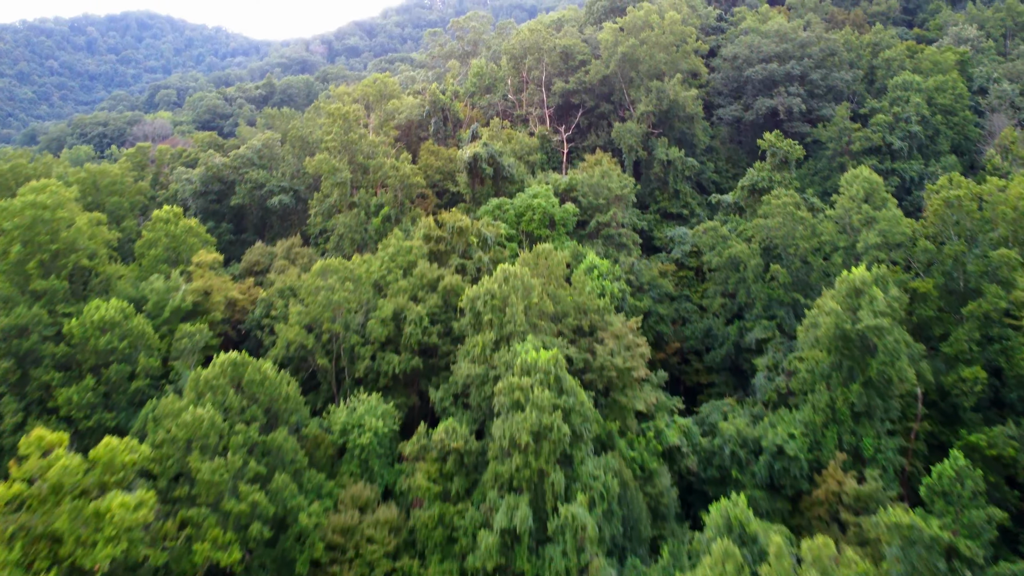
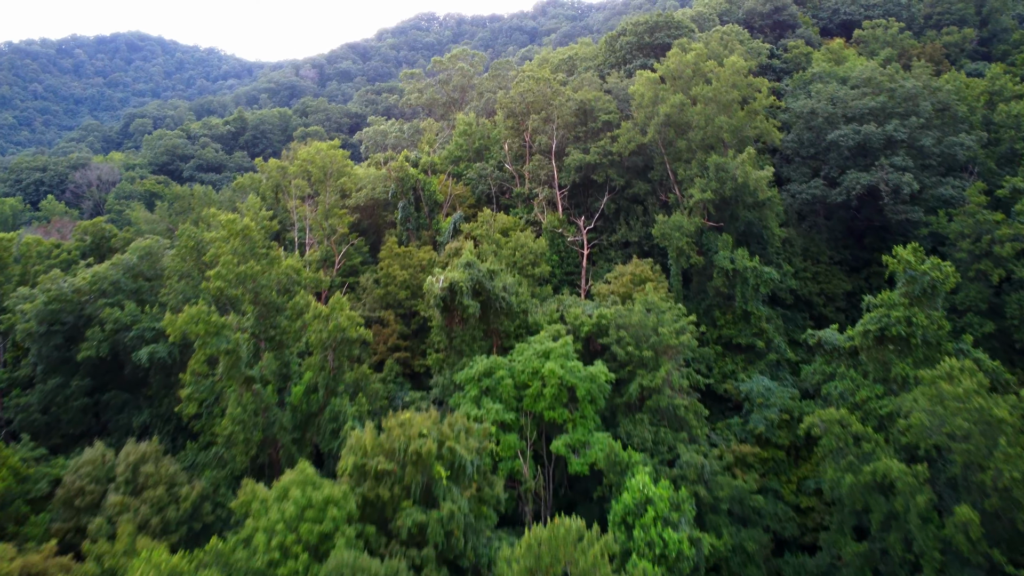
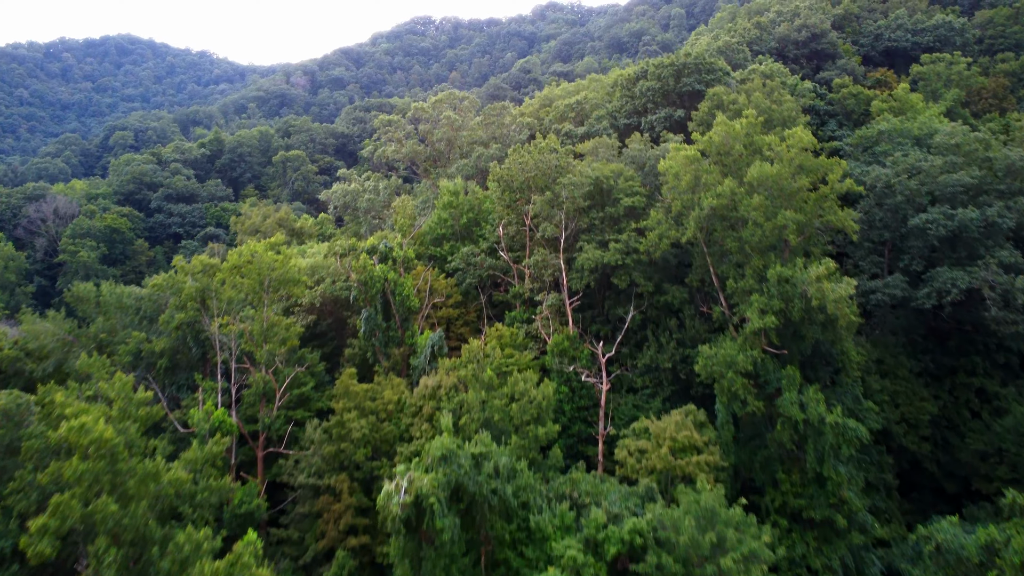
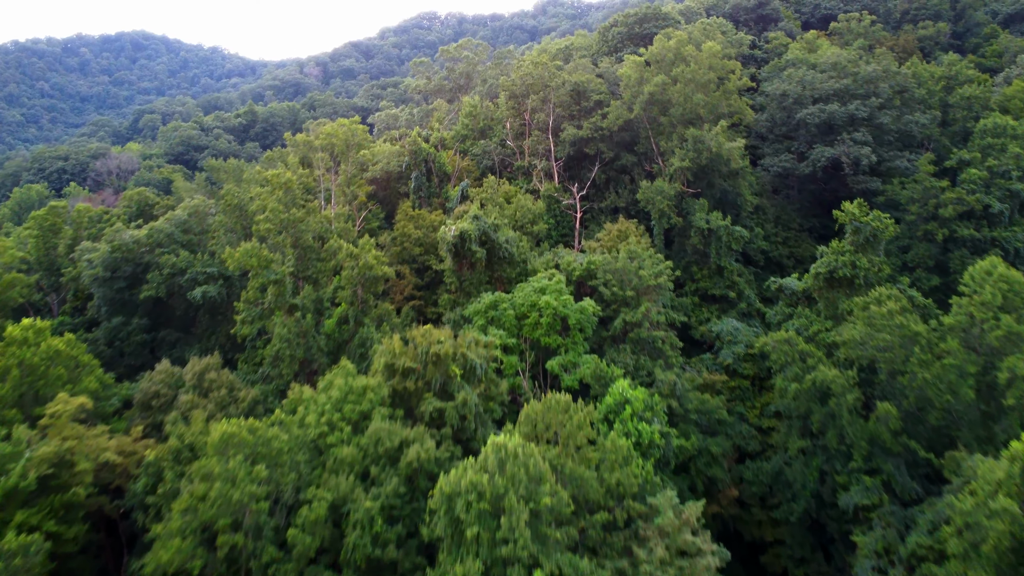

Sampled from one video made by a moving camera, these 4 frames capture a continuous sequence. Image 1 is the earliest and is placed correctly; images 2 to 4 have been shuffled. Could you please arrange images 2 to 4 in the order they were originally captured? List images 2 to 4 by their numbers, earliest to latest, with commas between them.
4, 2, 3
